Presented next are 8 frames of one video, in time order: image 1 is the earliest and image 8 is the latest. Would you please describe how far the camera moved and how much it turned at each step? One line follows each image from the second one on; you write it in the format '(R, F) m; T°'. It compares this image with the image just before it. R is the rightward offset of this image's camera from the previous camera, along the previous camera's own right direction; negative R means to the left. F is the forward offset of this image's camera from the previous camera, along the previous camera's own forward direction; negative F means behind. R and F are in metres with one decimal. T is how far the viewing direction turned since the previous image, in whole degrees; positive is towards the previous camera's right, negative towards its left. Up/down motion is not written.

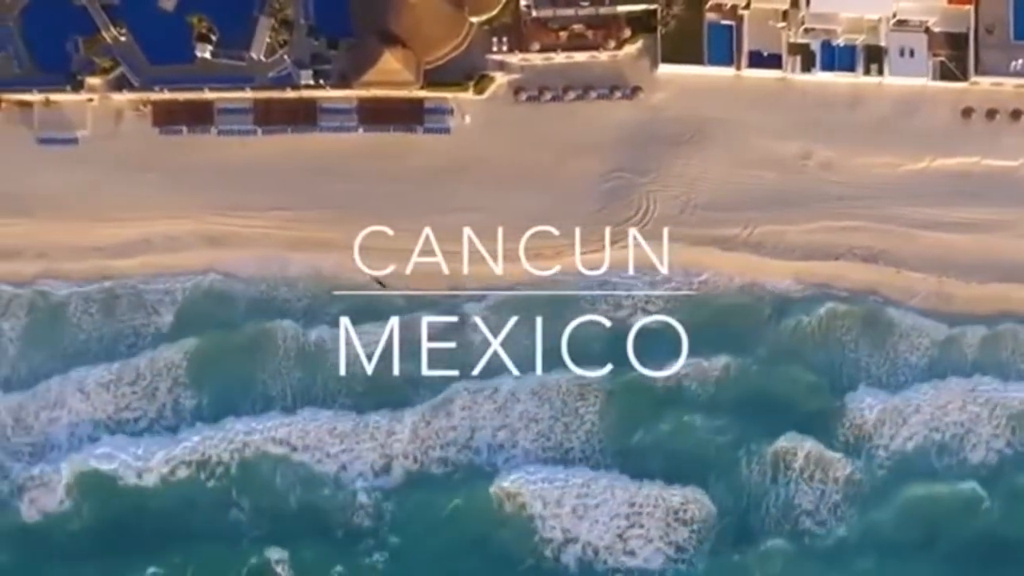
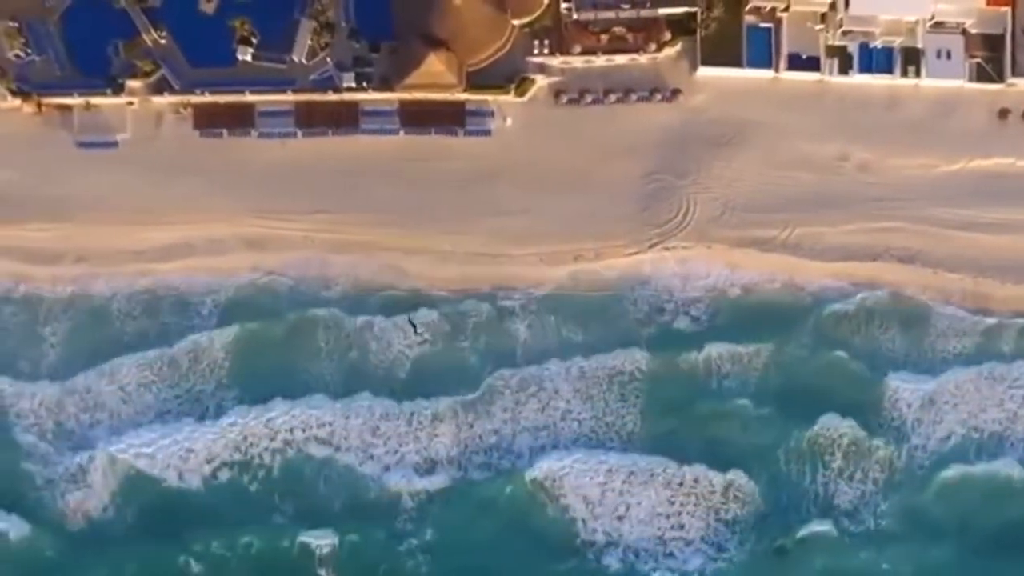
(-1.3, -0.2) m; +1°
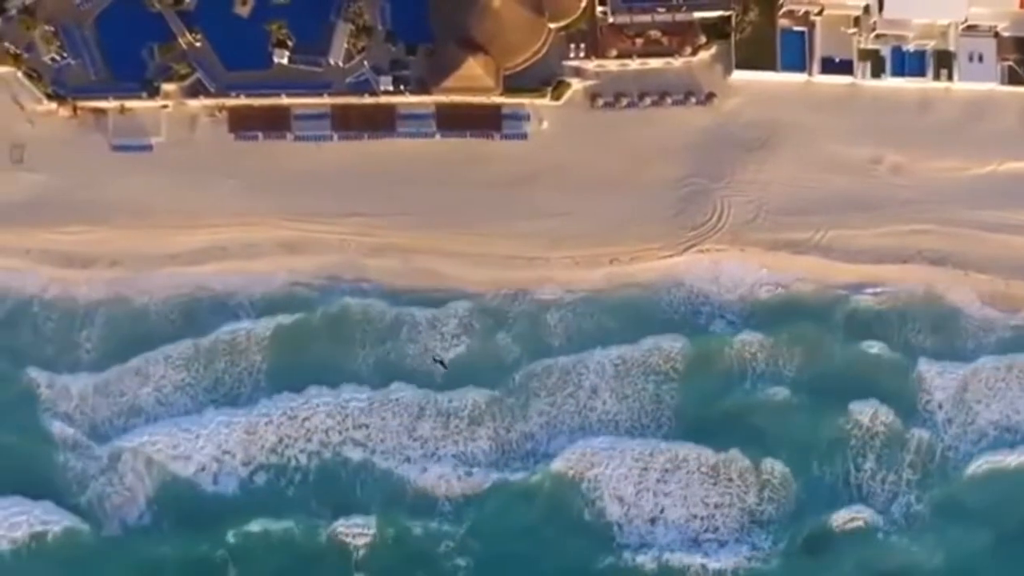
(-1.2, 0.0) m; +1°
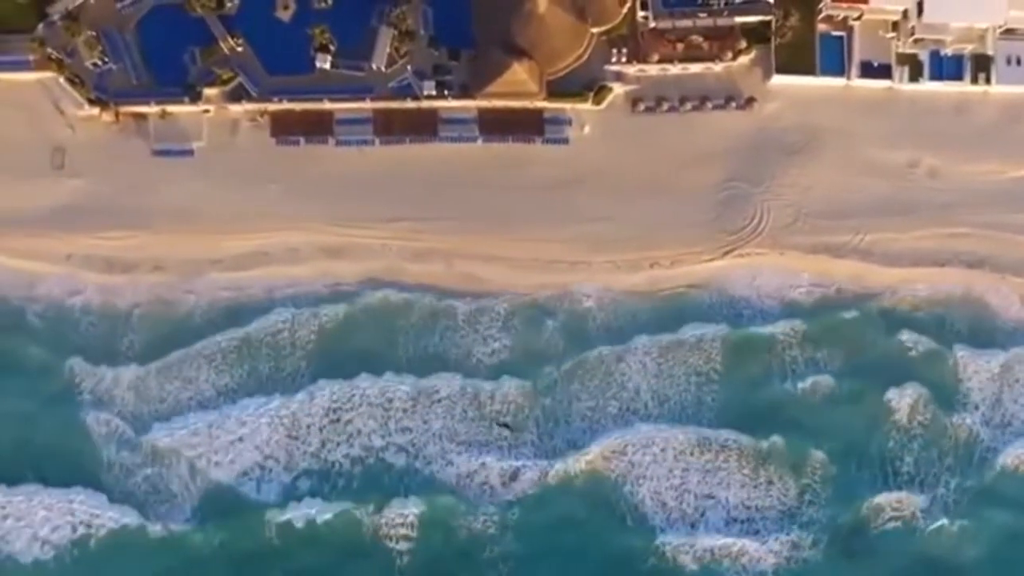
(-1.3, 0.0) m; +1°
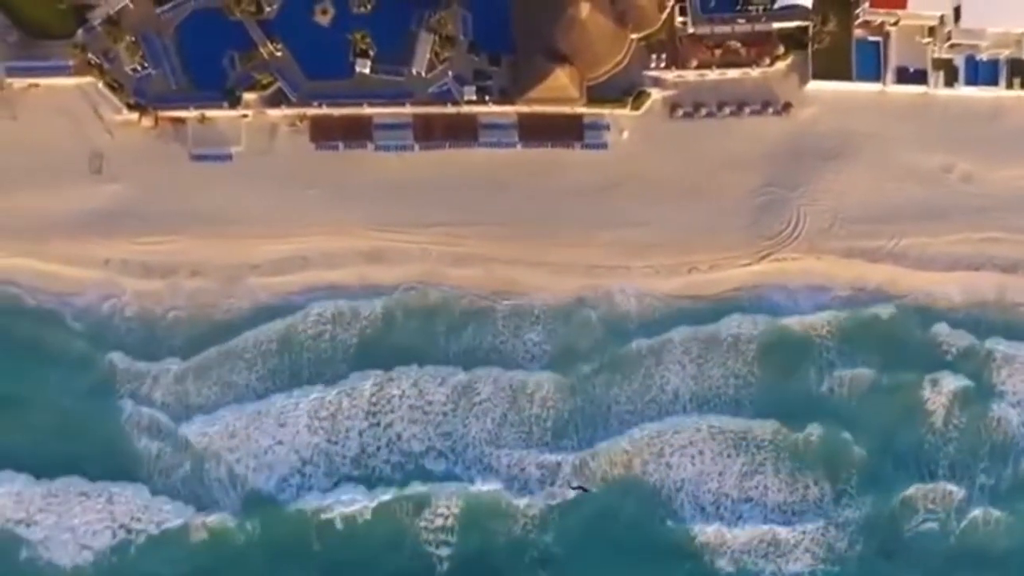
(-1.2, 0.0) m; +1°
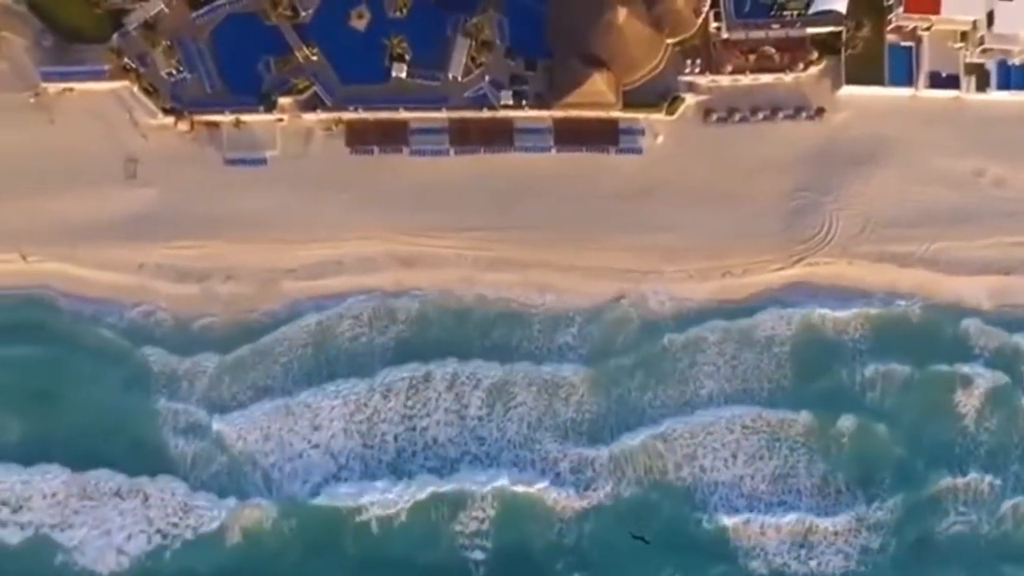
(-1.1, 0.0) m; 0°
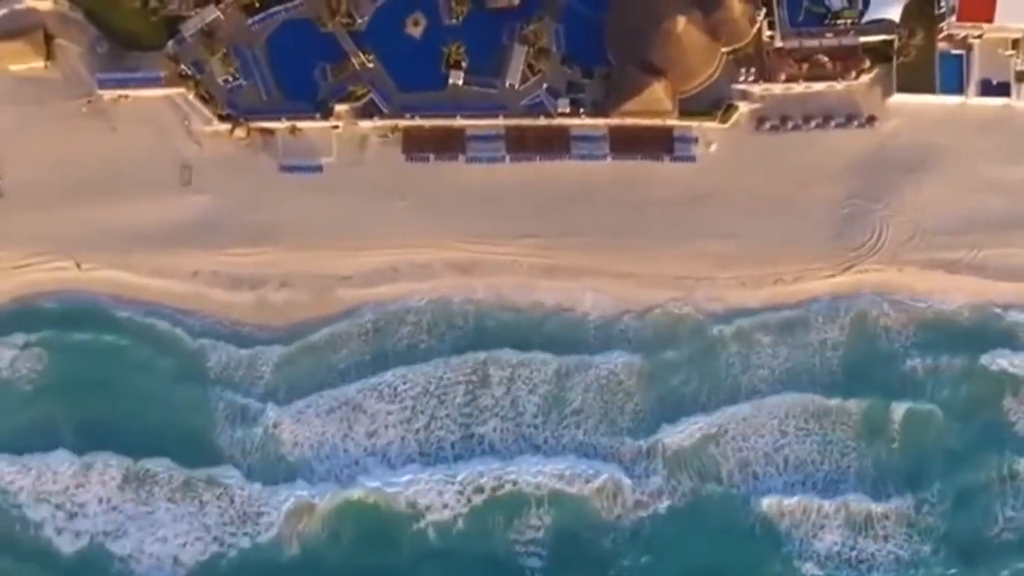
(-1.7, 0.0) m; +1°
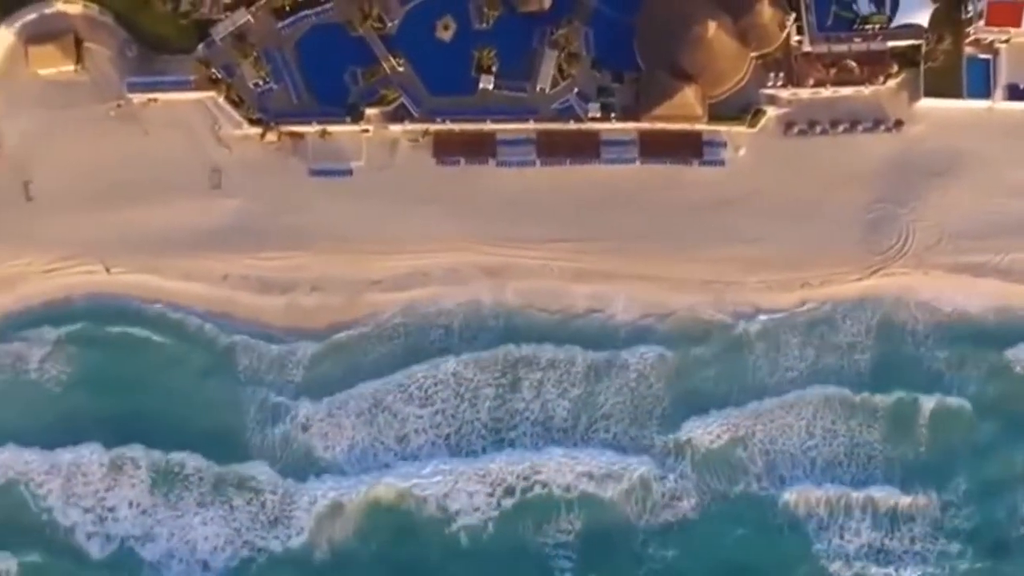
(-0.9, 0.0) m; 0°
